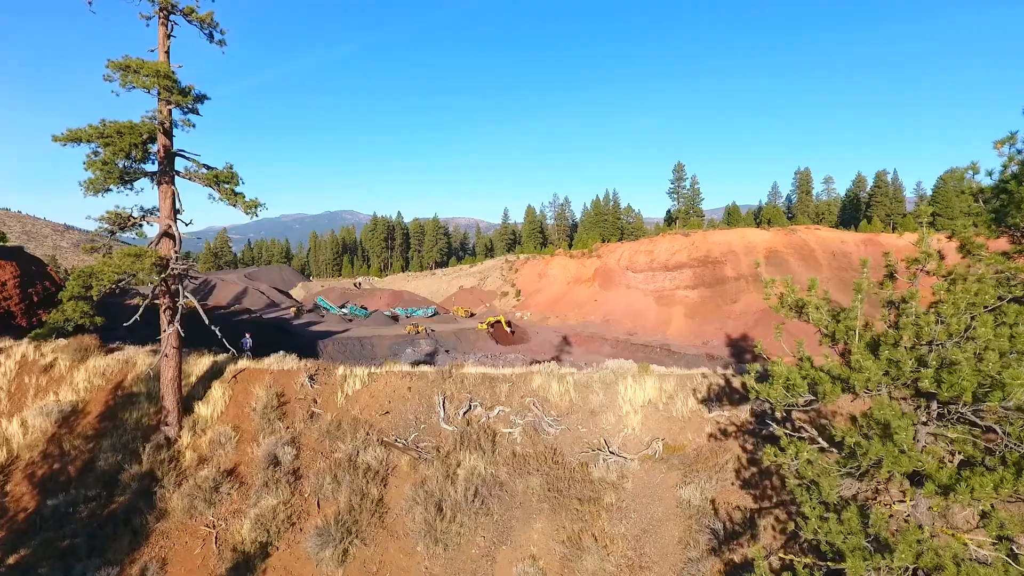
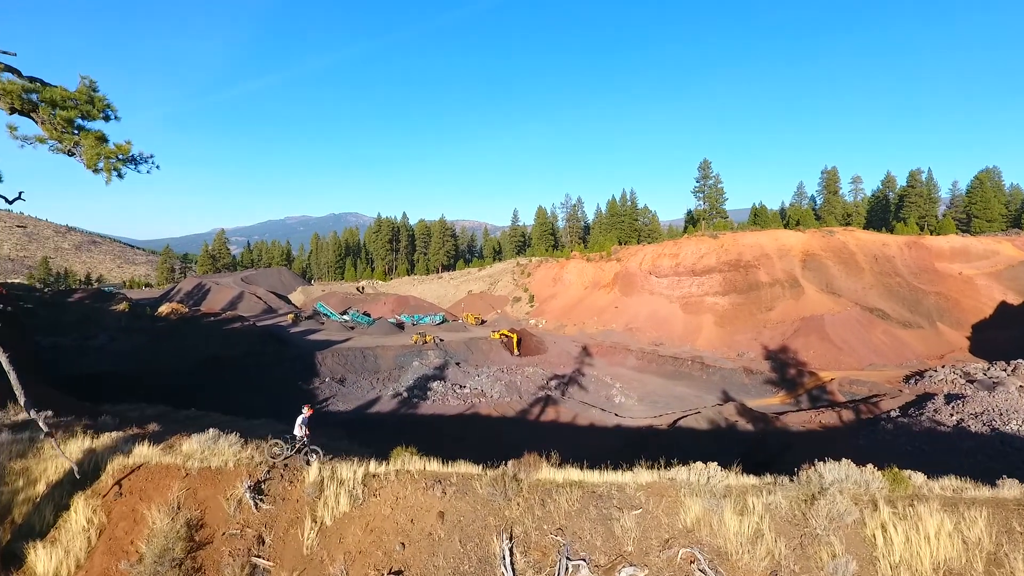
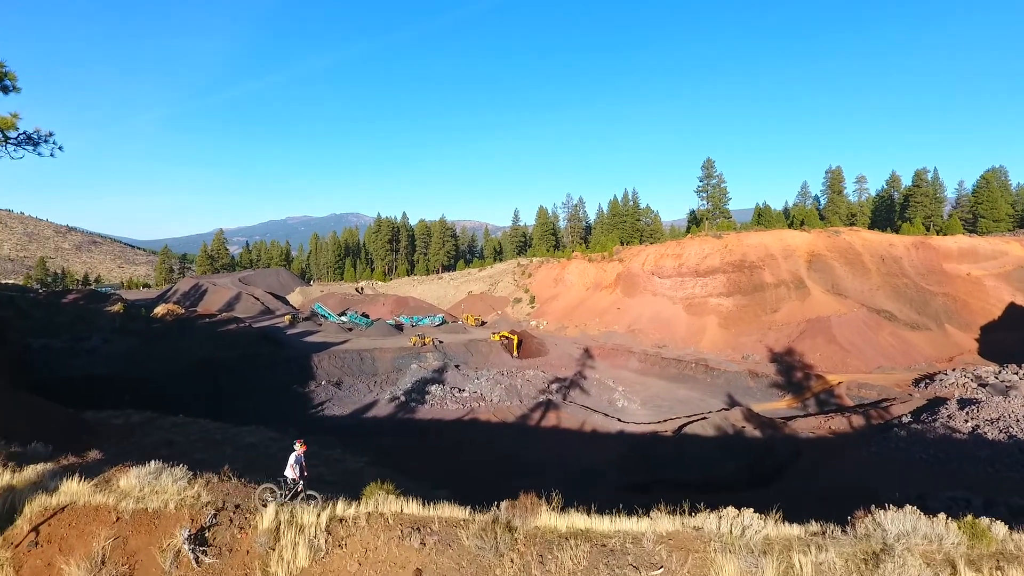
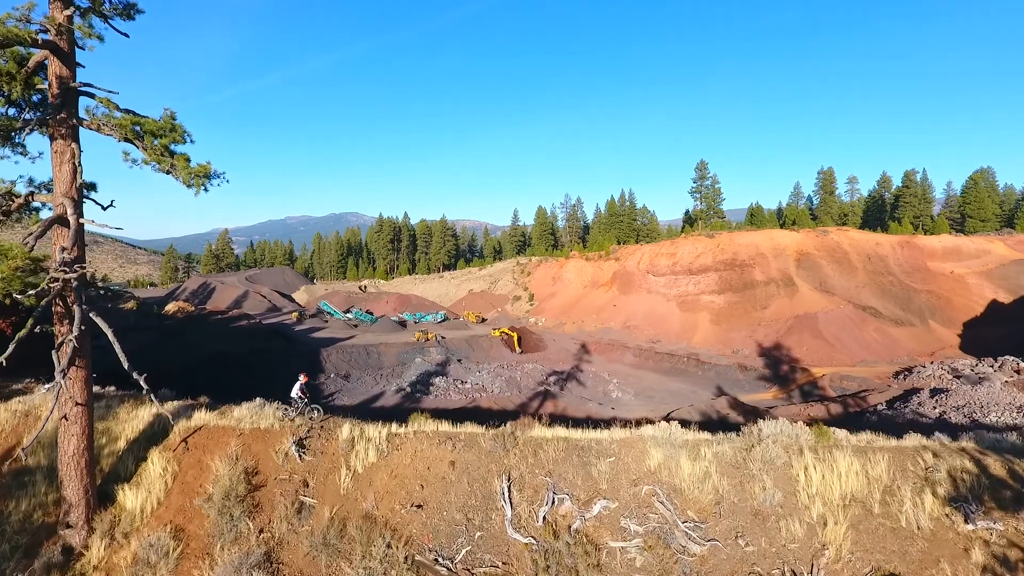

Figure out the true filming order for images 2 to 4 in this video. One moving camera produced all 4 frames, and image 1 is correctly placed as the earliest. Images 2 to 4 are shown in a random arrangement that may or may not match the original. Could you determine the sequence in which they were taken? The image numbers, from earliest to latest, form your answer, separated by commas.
4, 2, 3
